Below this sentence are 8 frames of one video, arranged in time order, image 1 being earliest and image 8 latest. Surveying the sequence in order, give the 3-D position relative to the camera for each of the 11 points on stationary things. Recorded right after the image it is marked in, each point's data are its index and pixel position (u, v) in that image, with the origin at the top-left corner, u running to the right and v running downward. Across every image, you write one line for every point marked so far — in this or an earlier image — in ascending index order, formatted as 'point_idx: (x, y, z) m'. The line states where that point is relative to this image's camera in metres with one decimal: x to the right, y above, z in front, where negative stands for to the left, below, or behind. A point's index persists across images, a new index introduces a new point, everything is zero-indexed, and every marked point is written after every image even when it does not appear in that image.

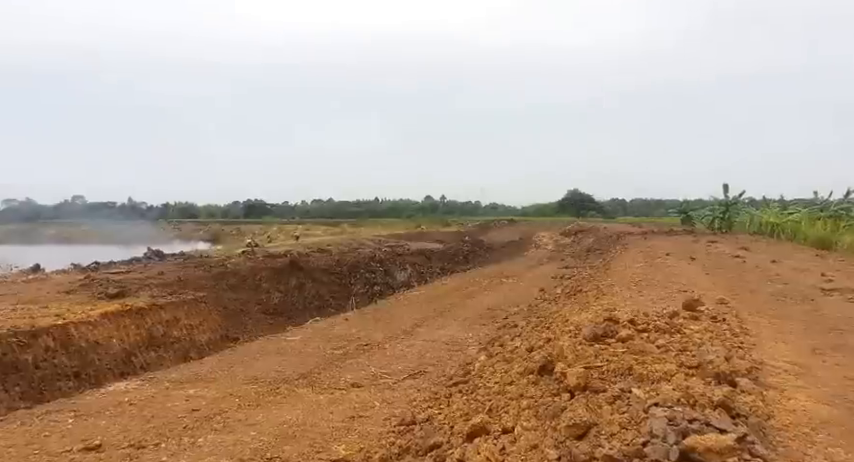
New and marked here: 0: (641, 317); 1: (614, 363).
0: (+2.1, -0.9, +5.4) m
1: (+1.7, -1.2, +4.8) m
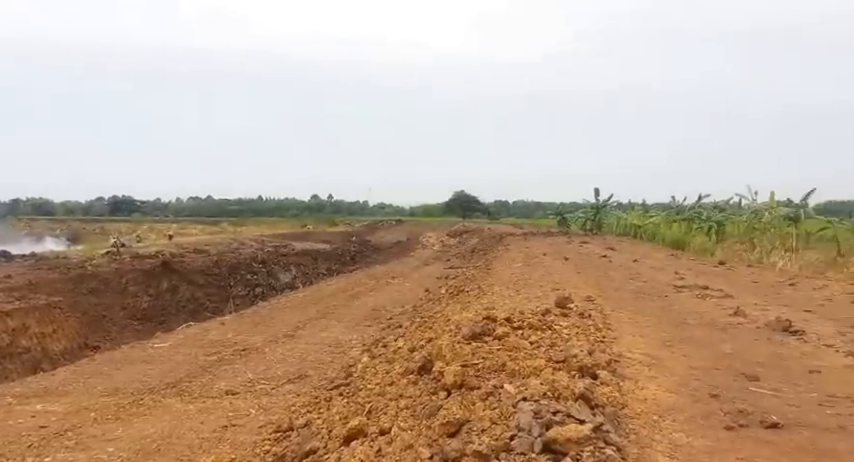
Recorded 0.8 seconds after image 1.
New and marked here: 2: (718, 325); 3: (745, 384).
0: (+0.9, -0.9, +5.6) m
1: (+0.6, -1.2, +4.9) m
2: (+2.8, -0.9, +5.3) m
3: (+2.6, -1.2, +4.3) m
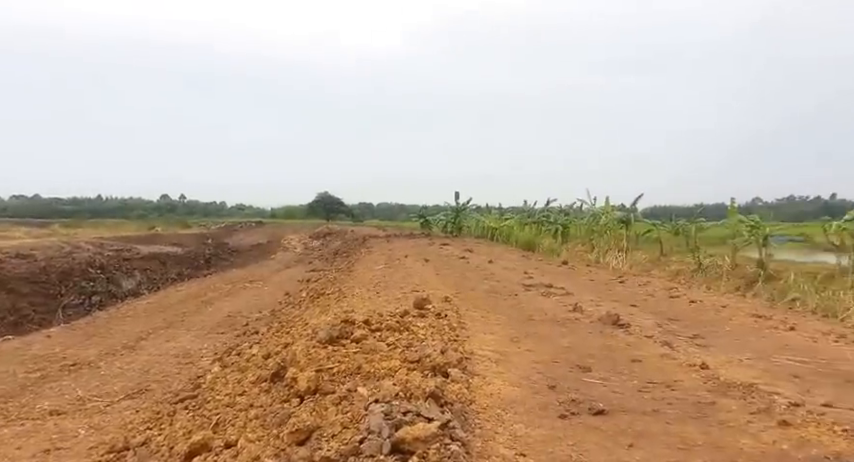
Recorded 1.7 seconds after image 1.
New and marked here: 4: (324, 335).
0: (-0.5, -0.9, +5.6) m
1: (-0.7, -1.2, +4.8) m
2: (+1.4, -0.9, +5.6) m
3: (+1.3, -1.2, +4.6) m
4: (-1.0, -1.0, +5.2) m
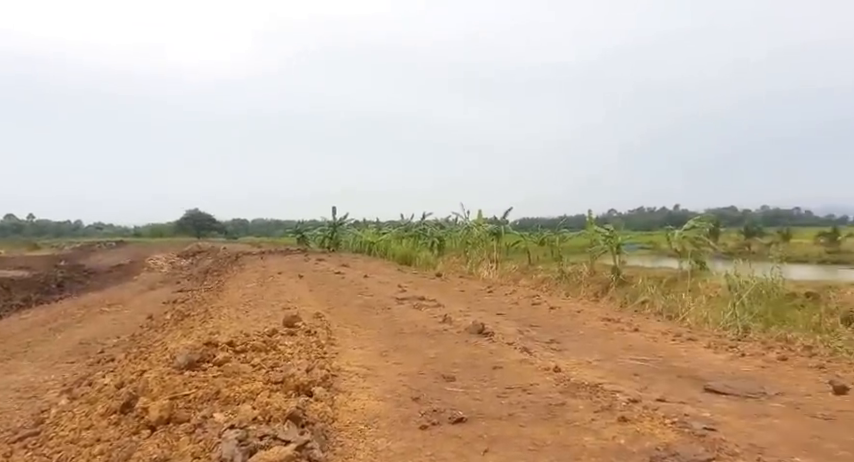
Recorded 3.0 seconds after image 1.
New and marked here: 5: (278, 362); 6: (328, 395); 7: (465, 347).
0: (-1.9, -1.1, +5.4) m
1: (-2.0, -1.4, +4.6) m
2: (0.0, -1.1, +5.7) m
3: (+0.1, -1.3, +4.7) m
4: (-2.3, -1.2, +5.0) m
5: (-1.4, -1.2, +4.9) m
6: (-0.9, -1.4, +4.7) m
7: (+0.4, -1.2, +5.3) m
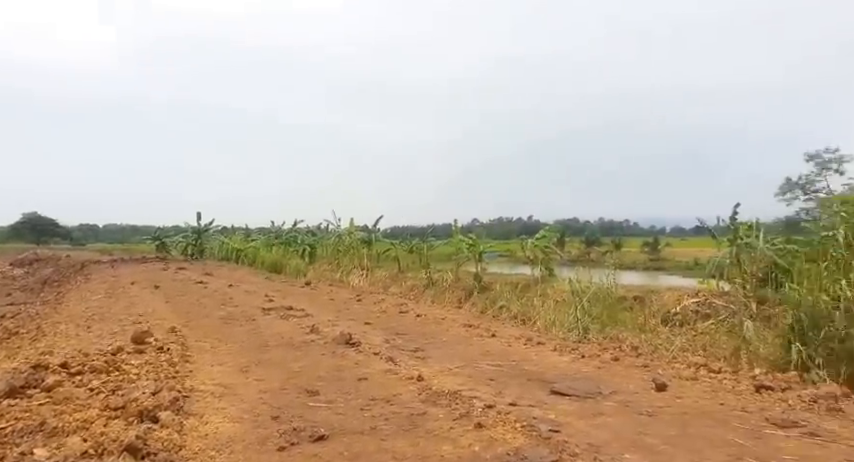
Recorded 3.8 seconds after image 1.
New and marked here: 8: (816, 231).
0: (-3.1, -1.2, +4.9) m
1: (-3.1, -1.4, +4.1) m
2: (-1.3, -1.2, +5.6) m
3: (-1.1, -1.4, +4.6) m
4: (-3.5, -1.3, +4.4) m
5: (-2.6, -1.3, +4.6) m
6: (-2.0, -1.5, +4.4) m
7: (-0.9, -1.3, +5.3) m
8: (+3.5, 0.0, +4.9) m
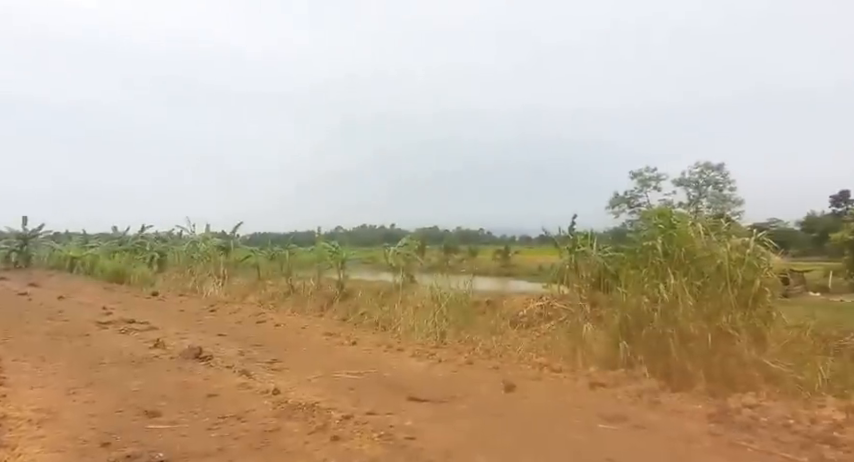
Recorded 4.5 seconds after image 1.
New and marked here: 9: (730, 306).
0: (-4.3, -1.2, +4.0) m
1: (-4.1, -1.5, +3.3) m
2: (-2.7, -1.2, +5.1) m
3: (-2.2, -1.5, +4.2) m
4: (-4.6, -1.3, +3.5) m
5: (-3.7, -1.3, +3.8) m
6: (-3.2, -1.6, +3.8) m
7: (-2.2, -1.3, +4.9) m
8: (+2.1, -0.1, +5.4) m
9: (+2.5, -0.6, +4.5) m
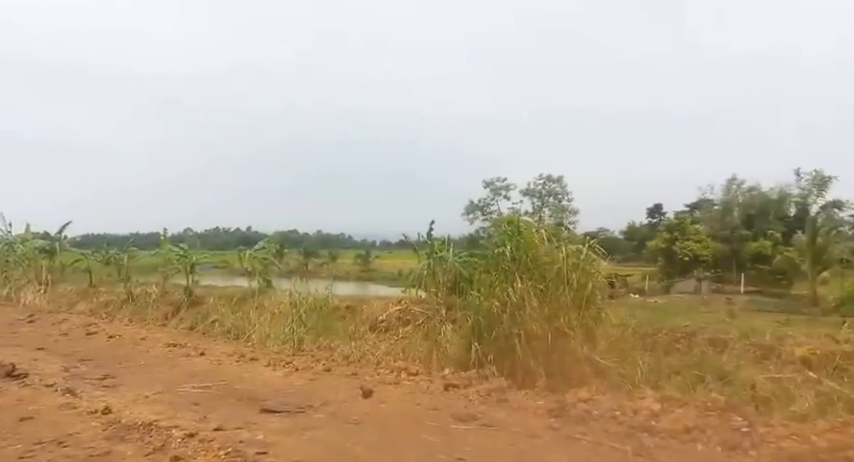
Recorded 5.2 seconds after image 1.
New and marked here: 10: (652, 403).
0: (-5.3, -1.1, +2.9) m
1: (-4.9, -1.4, +2.2) m
2: (-4.0, -1.2, +4.3) m
3: (-3.3, -1.5, +3.5) m
4: (-5.4, -1.3, +2.3) m
5: (-4.7, -1.3, +2.8) m
6: (-4.1, -1.5, +2.9) m
7: (-3.4, -1.3, +4.2) m
8: (+0.7, -0.2, +5.7) m
9: (+1.3, -0.7, +5.0) m
10: (+1.6, -1.2, +3.9) m
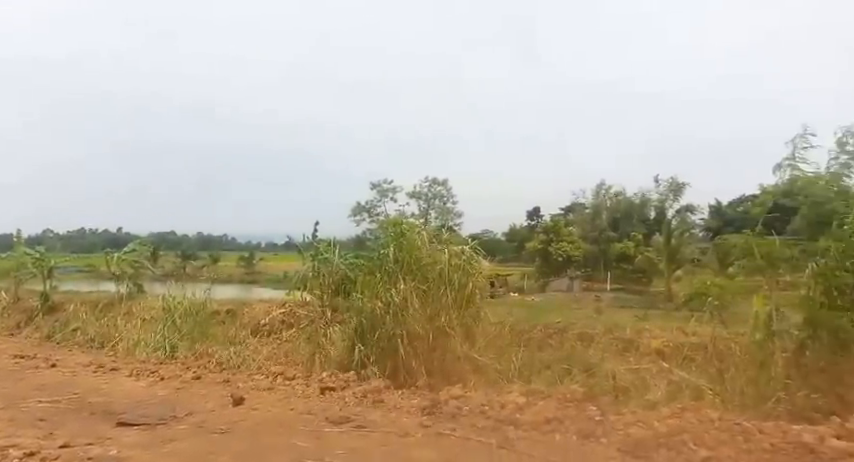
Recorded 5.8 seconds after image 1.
0: (-5.9, -1.1, +2.1) m
1: (-5.5, -1.4, +1.4) m
2: (-4.8, -1.2, +3.6) m
3: (-4.1, -1.5, +3.0) m
4: (-6.0, -1.2, +1.5) m
5: (-5.3, -1.3, +2.1) m
6: (-4.8, -1.5, +2.2) m
7: (-4.3, -1.3, +3.6) m
8: (-0.5, -0.2, +5.8) m
9: (+0.2, -0.7, +5.1) m
10: (+0.7, -1.3, +4.1) m
